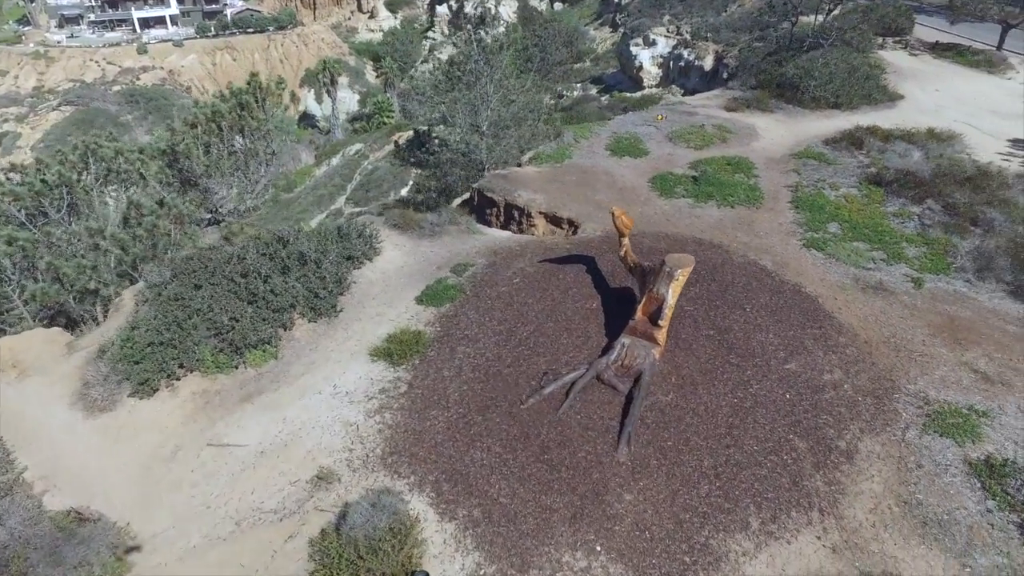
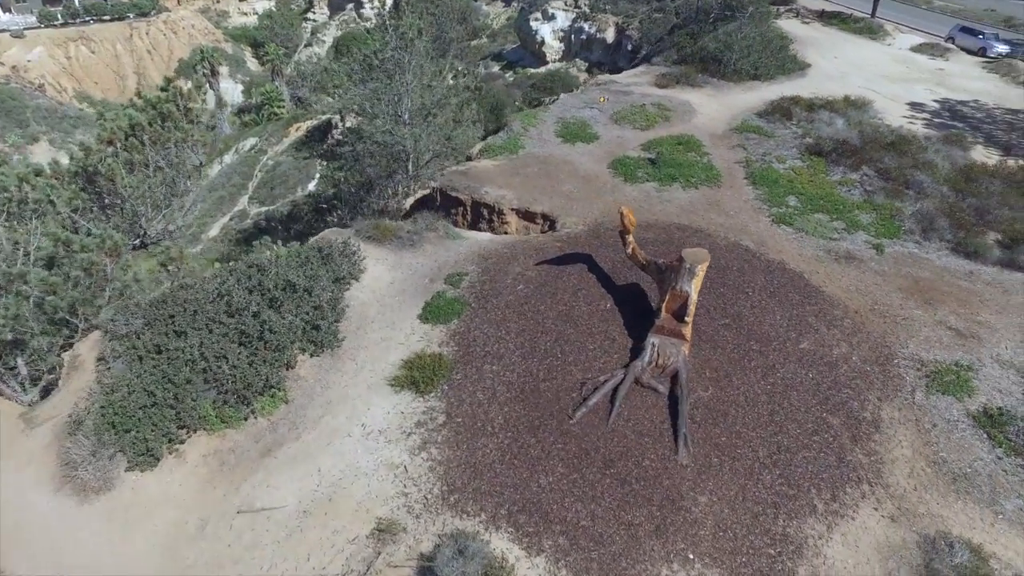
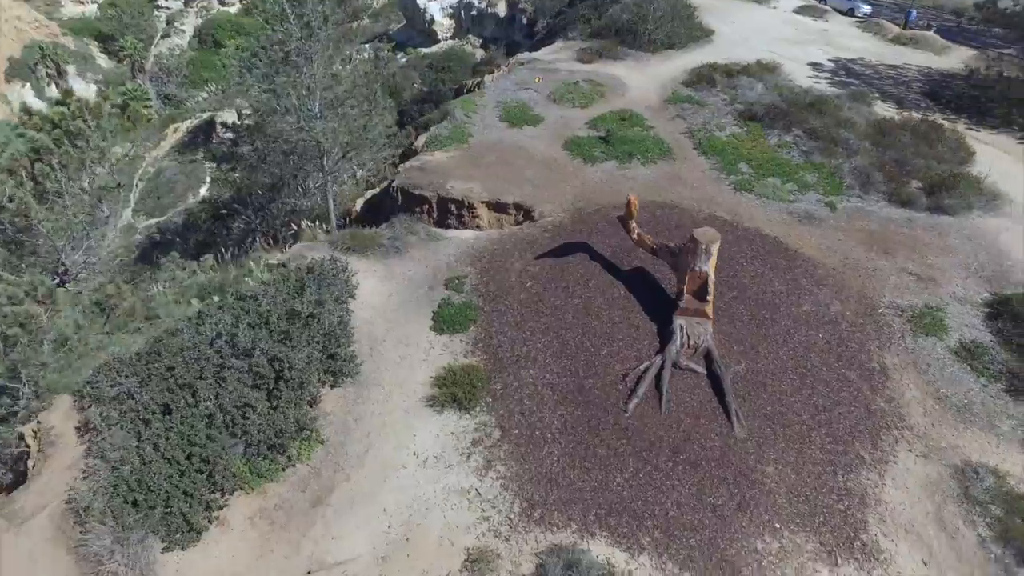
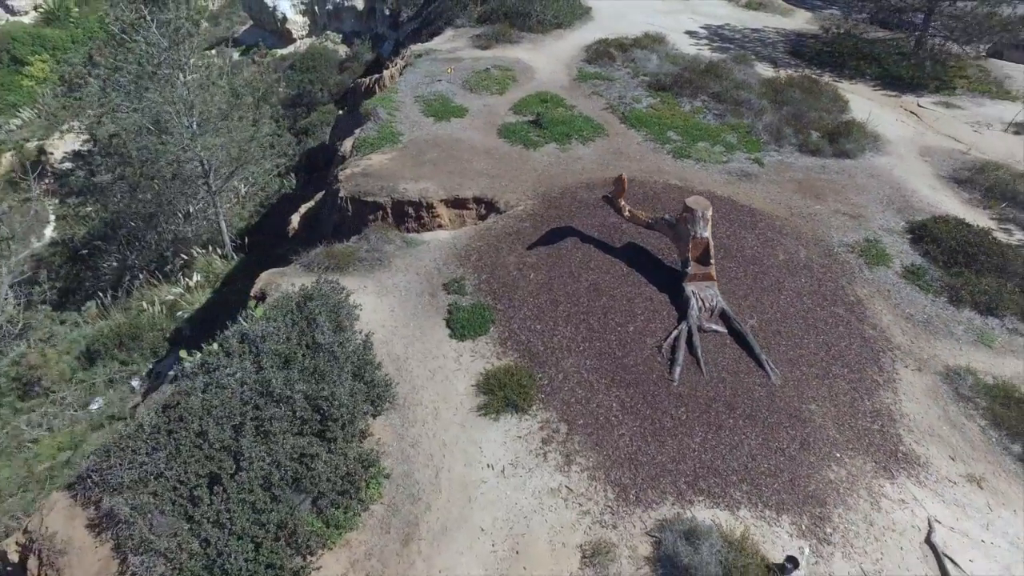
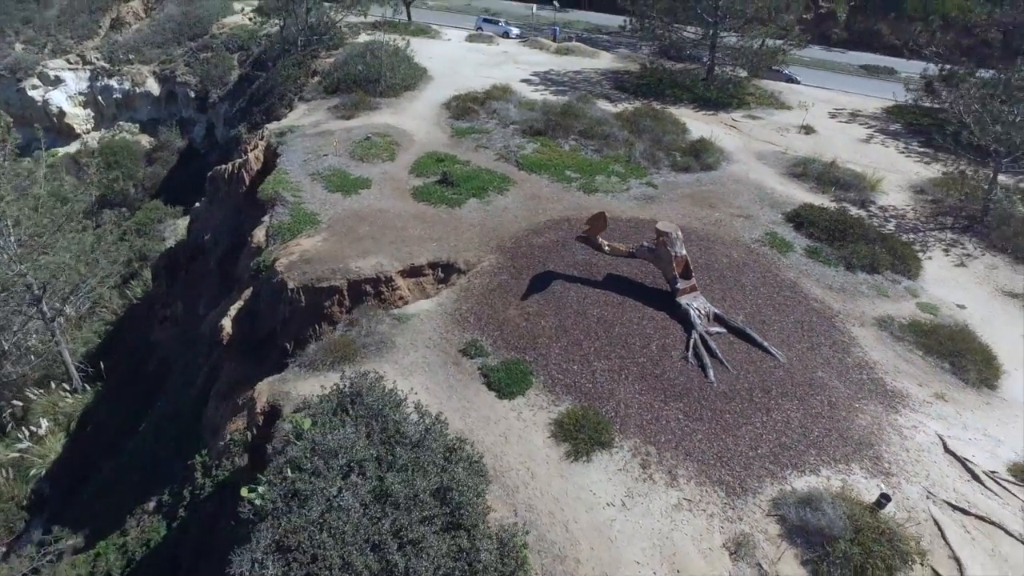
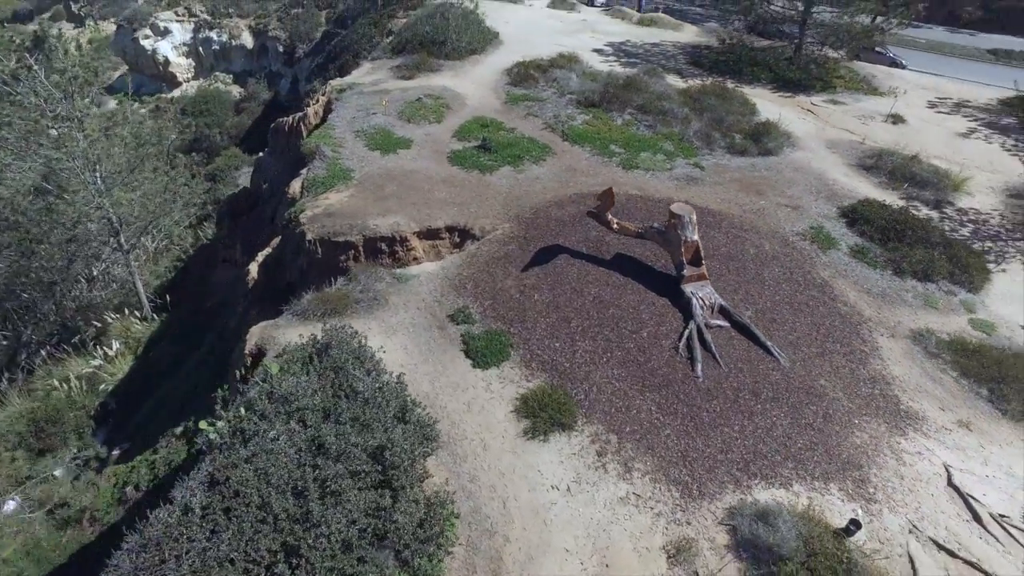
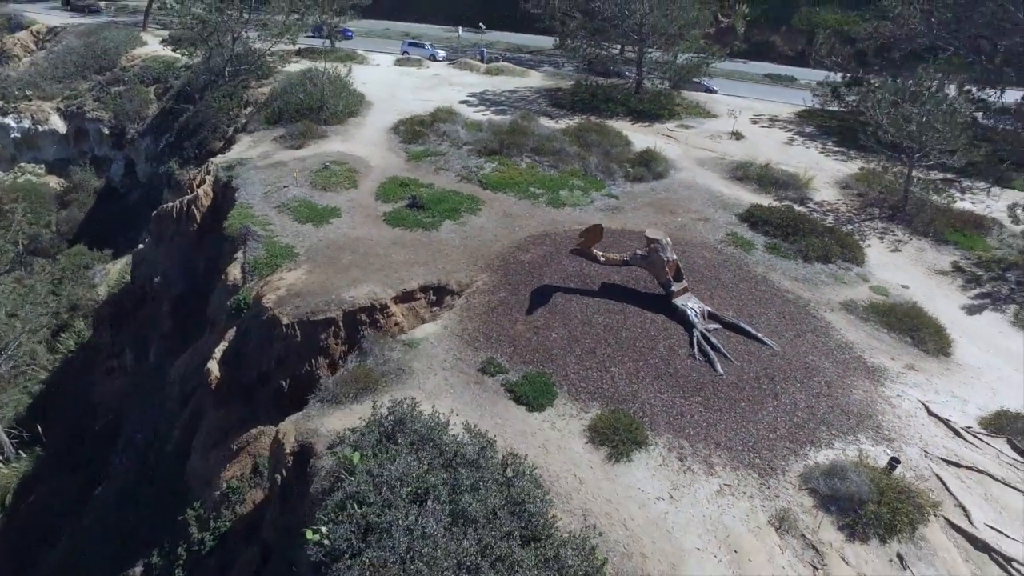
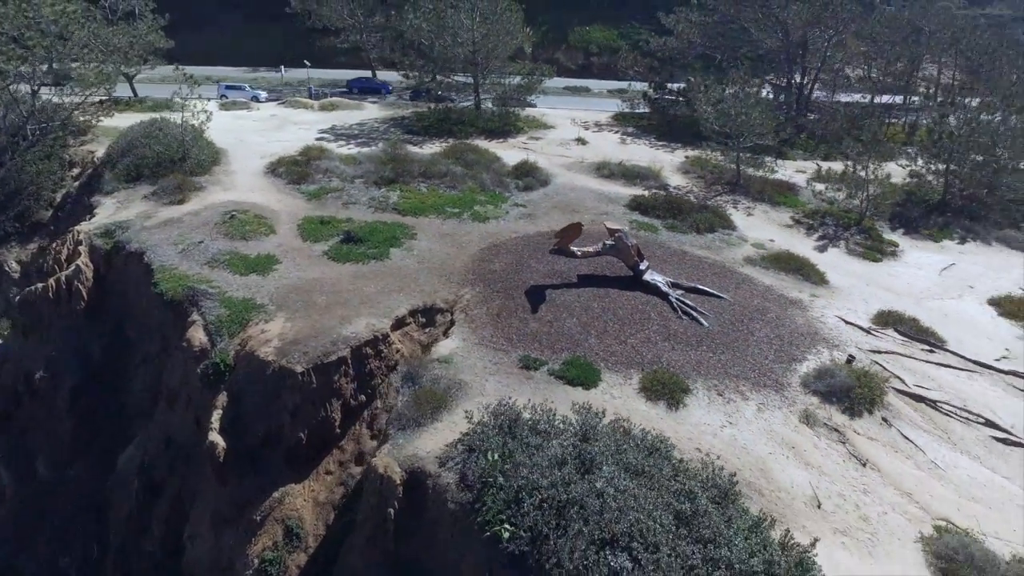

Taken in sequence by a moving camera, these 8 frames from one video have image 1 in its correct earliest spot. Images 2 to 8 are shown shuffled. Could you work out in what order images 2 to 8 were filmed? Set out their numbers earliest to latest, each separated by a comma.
2, 3, 4, 6, 5, 7, 8
